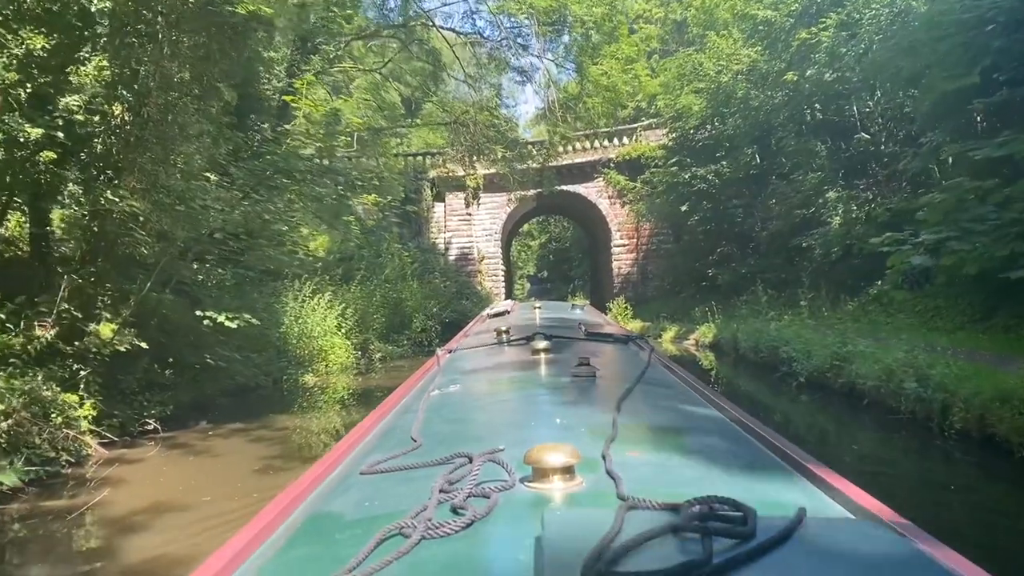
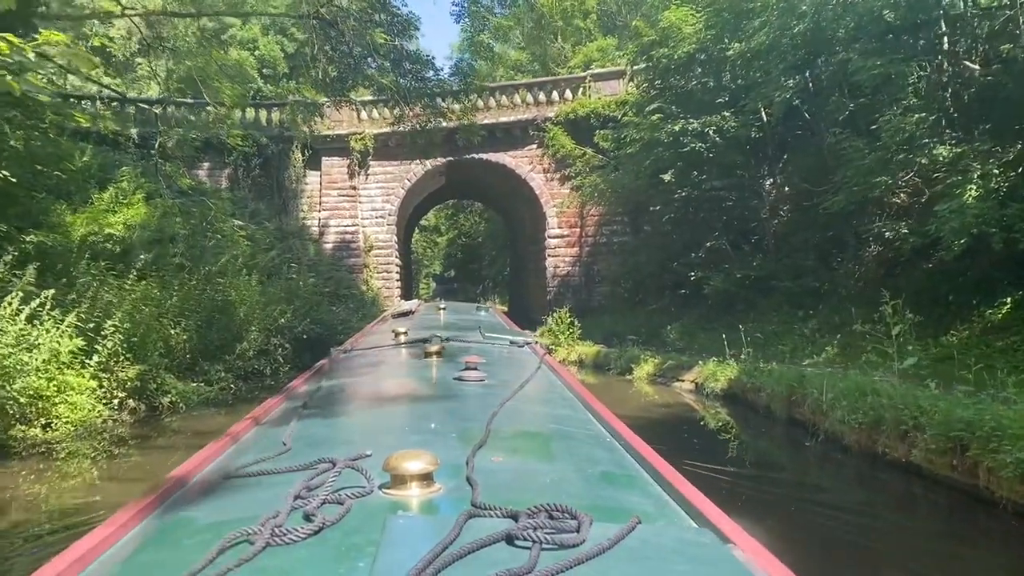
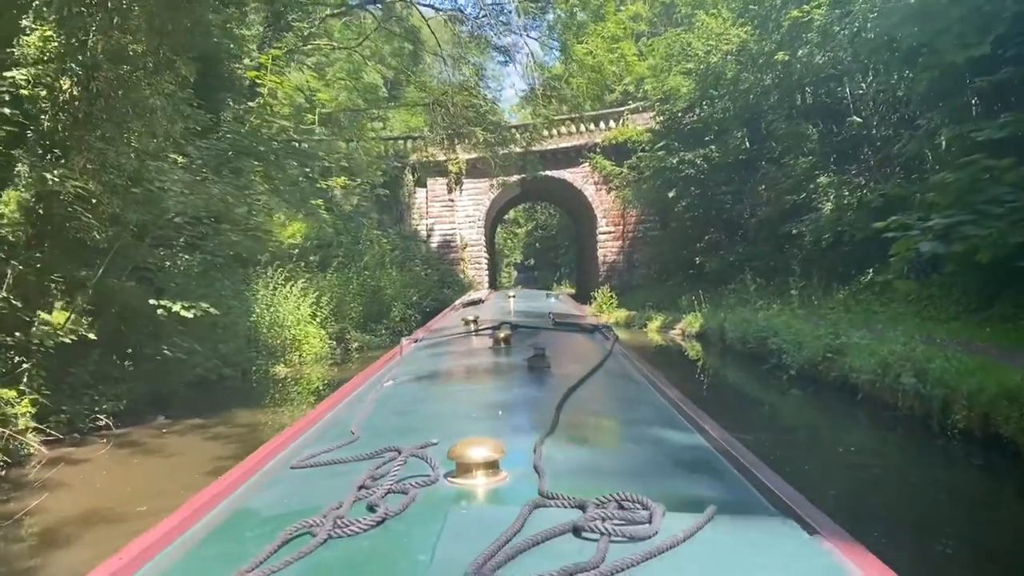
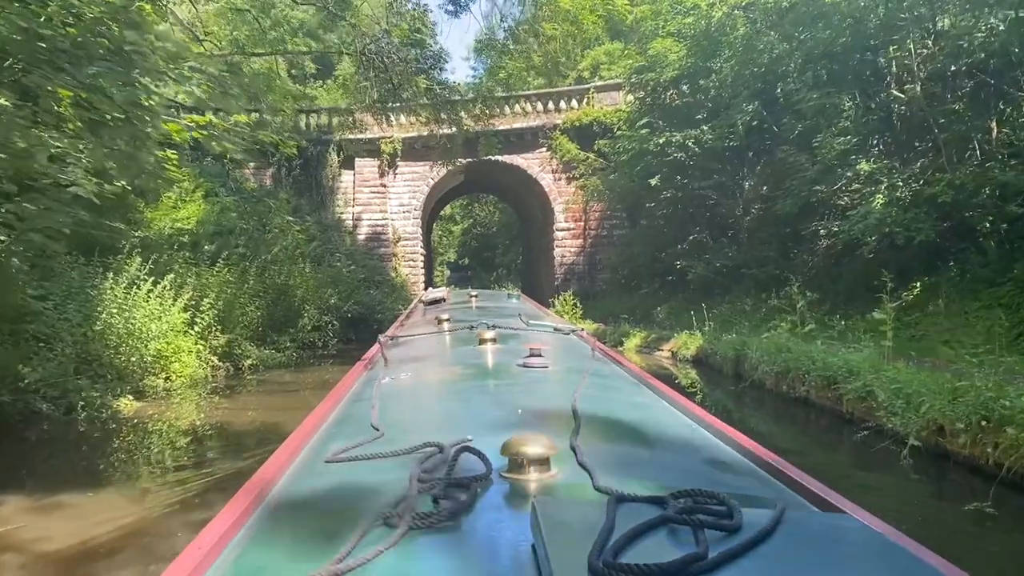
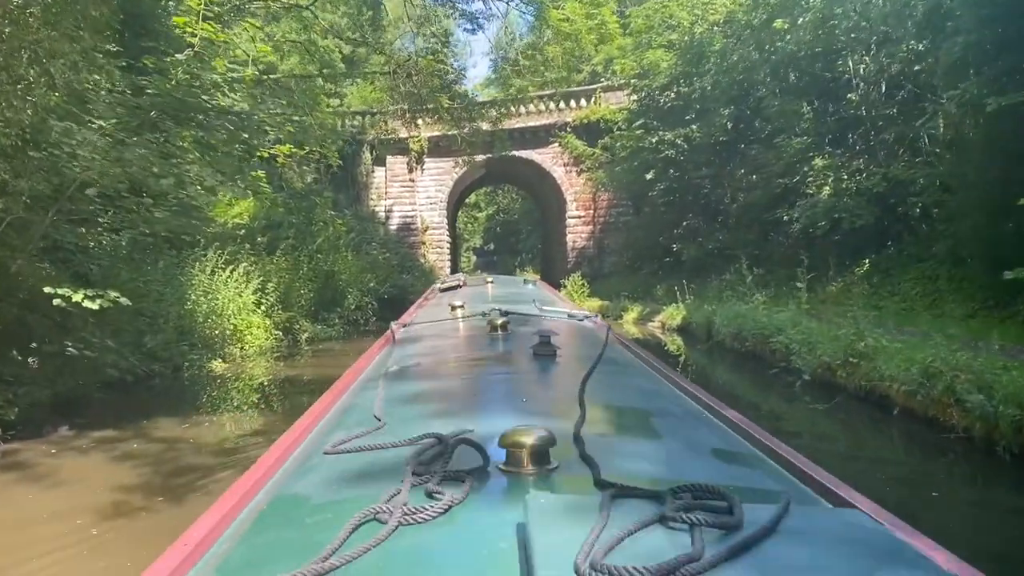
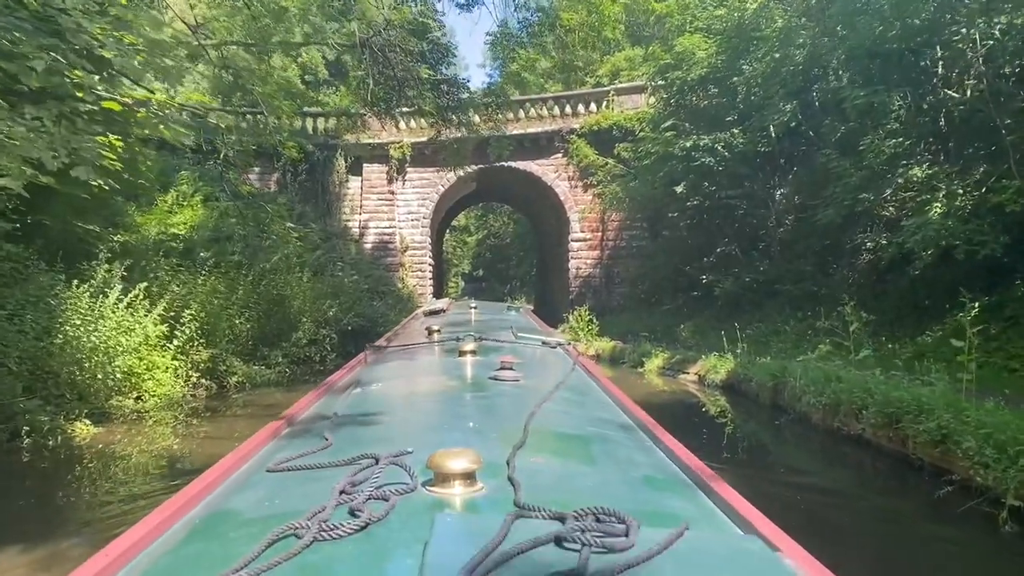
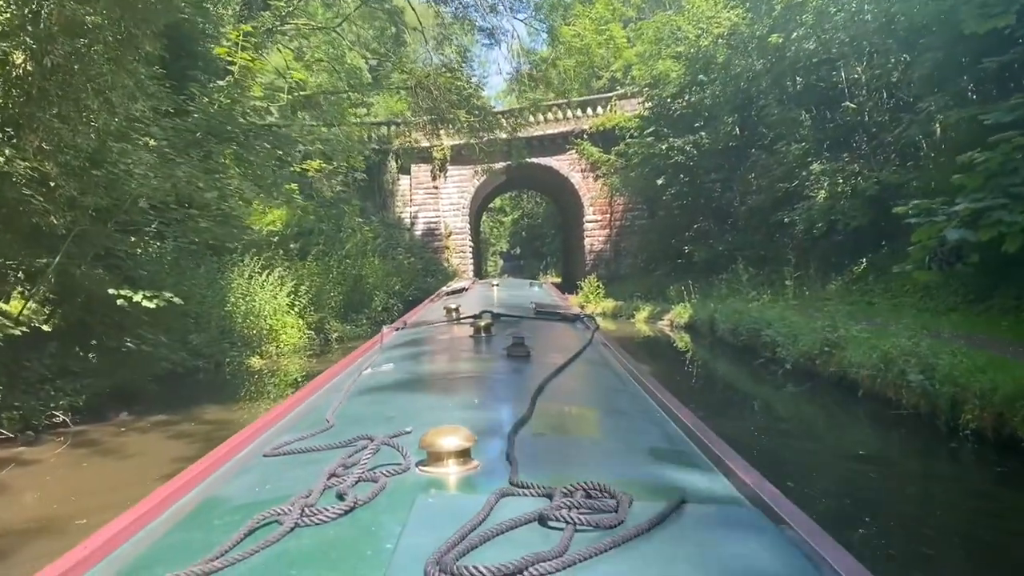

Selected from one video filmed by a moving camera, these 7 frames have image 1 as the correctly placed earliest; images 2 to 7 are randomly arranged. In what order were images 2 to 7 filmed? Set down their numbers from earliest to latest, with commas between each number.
3, 7, 5, 4, 6, 2
